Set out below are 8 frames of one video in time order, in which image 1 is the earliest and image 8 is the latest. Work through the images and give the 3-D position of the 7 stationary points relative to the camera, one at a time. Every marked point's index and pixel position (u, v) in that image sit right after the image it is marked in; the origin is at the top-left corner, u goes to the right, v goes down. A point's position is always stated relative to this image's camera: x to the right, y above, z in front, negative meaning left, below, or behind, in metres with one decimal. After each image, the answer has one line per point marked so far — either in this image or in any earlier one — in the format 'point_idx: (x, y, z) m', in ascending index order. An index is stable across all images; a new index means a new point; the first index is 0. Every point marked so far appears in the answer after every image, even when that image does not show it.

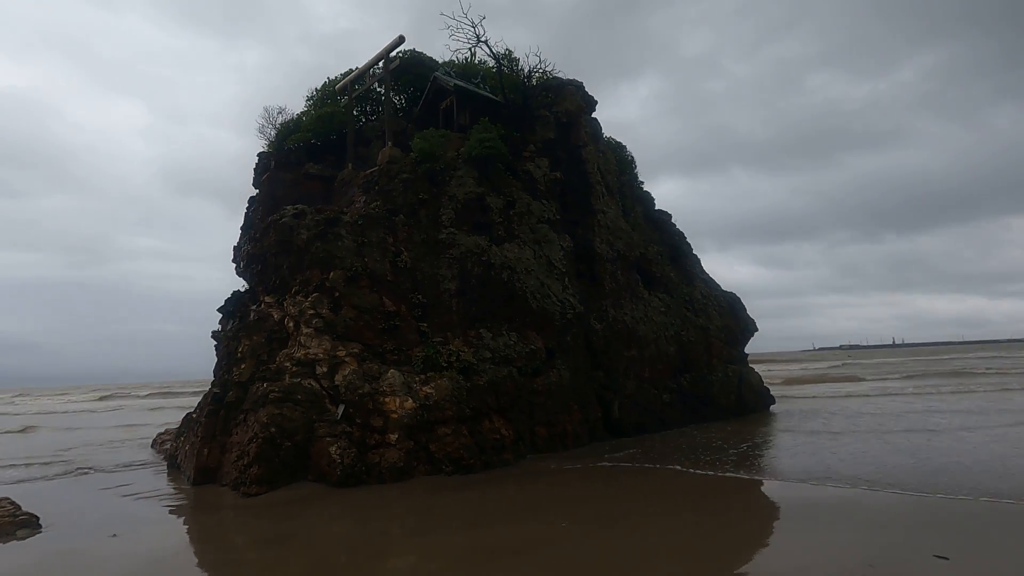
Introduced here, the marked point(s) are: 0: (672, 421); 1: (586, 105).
0: (+5.1, -4.3, +17.4) m
1: (+2.1, +5.6, +16.2) m
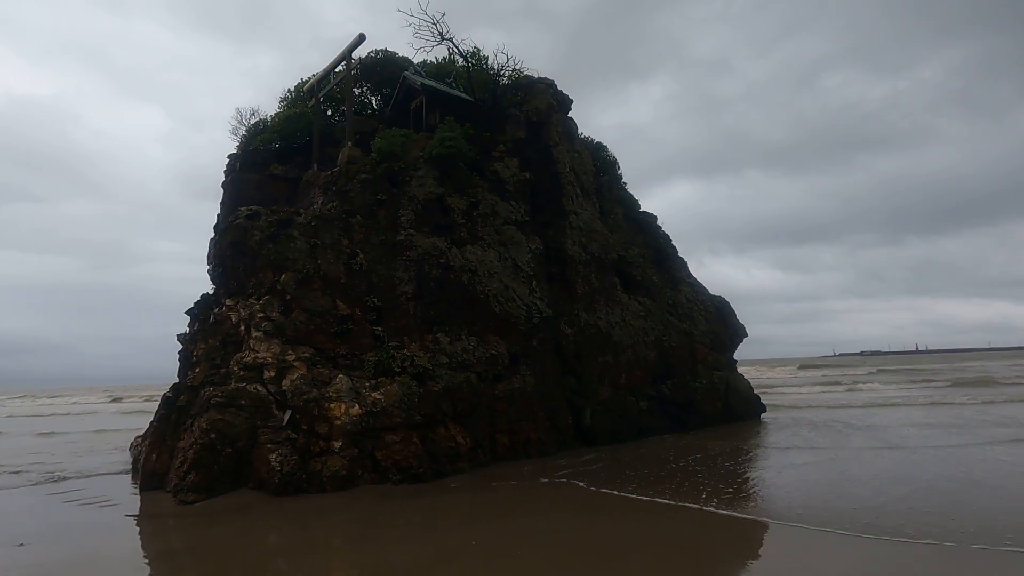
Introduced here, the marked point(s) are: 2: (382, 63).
0: (+4.3, -4.4, +16.8) m
1: (+1.2, +5.5, +15.8) m
2: (-4.2, +7.1, +16.9) m
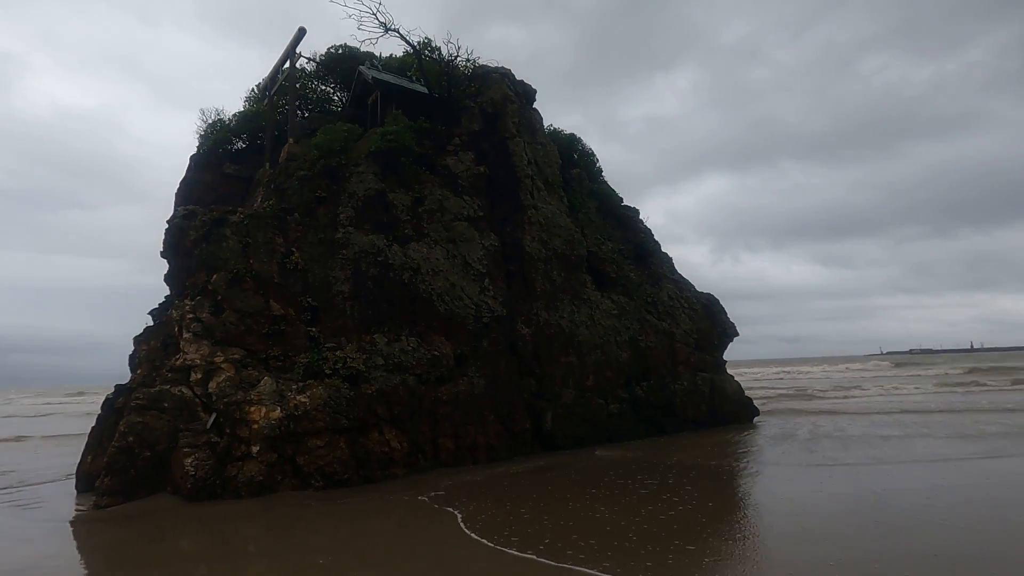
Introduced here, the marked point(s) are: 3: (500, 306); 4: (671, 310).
0: (+3.2, -4.4, +16.1) m
1: (0.0, +5.5, +15.2) m
2: (-5.3, +7.1, +16.6) m
3: (-0.3, -0.4, +13.8) m
4: (+5.4, -0.7, +18.2) m
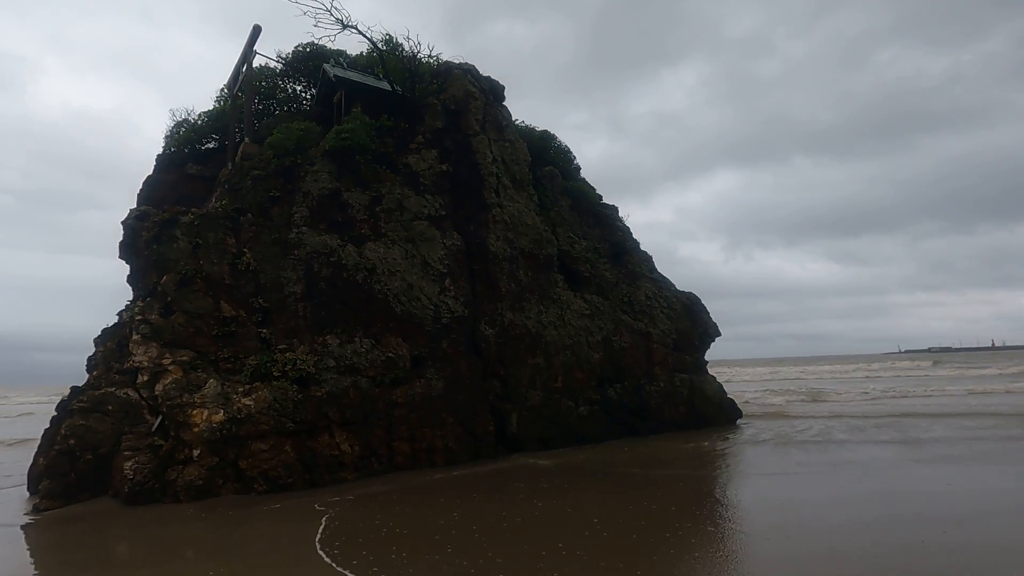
0: (+2.3, -4.3, +15.7) m
1: (-0.9, +5.5, +14.9) m
2: (-6.2, +7.1, +16.5) m
3: (-1.3, -0.5, +13.5) m
4: (+4.5, -0.7, +17.9) m
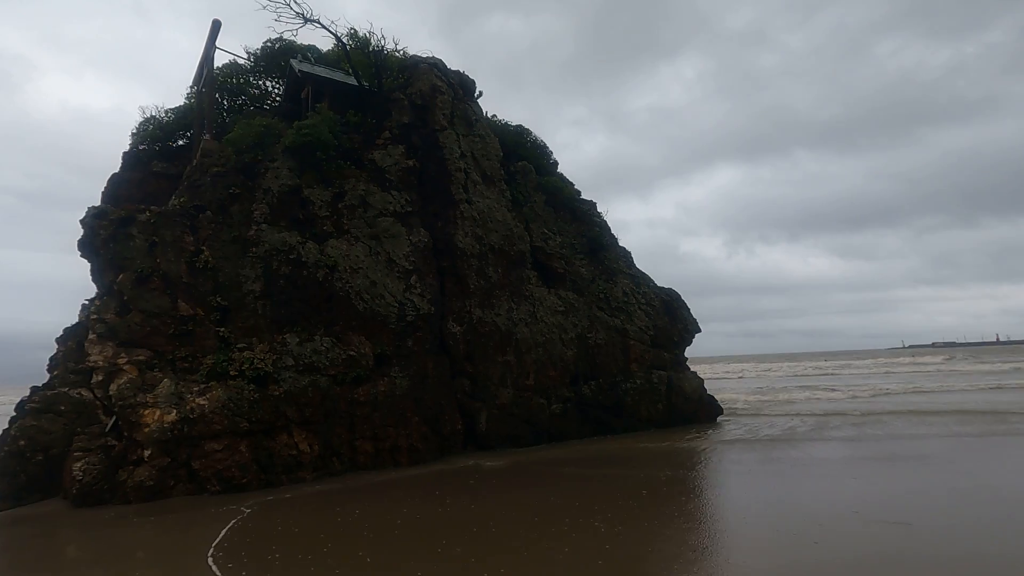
0: (+1.5, -4.2, +15.6) m
1: (-1.8, +5.6, +14.7) m
2: (-7.1, +7.2, +16.3) m
3: (-2.1, -0.4, +13.4) m
4: (+3.7, -0.6, +17.7) m
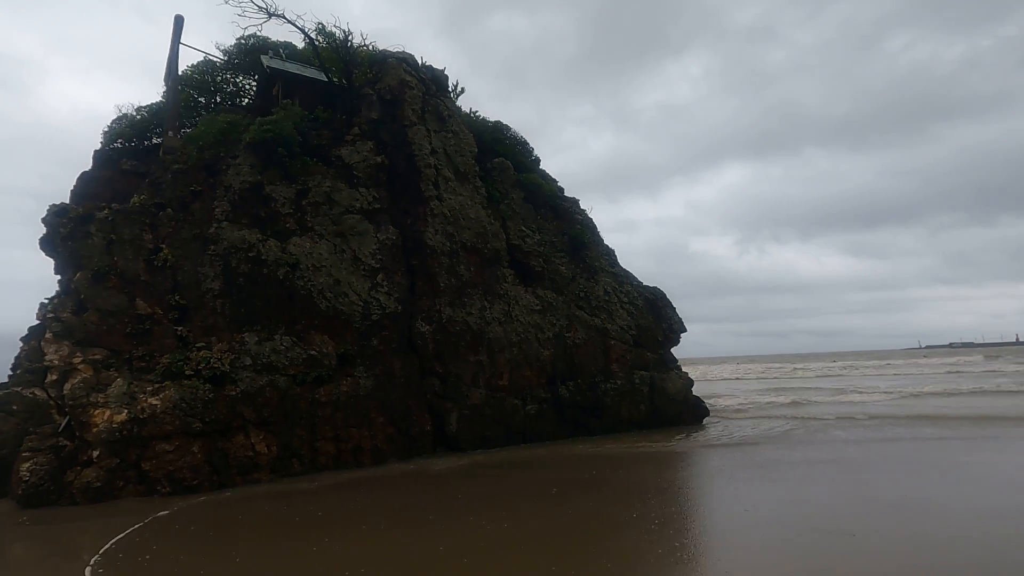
0: (+0.8, -4.2, +15.3) m
1: (-2.5, +5.6, +14.5) m
2: (-7.8, +7.2, +16.1) m
3: (-2.9, -0.3, +13.1) m
4: (+3.1, -0.5, +17.3) m
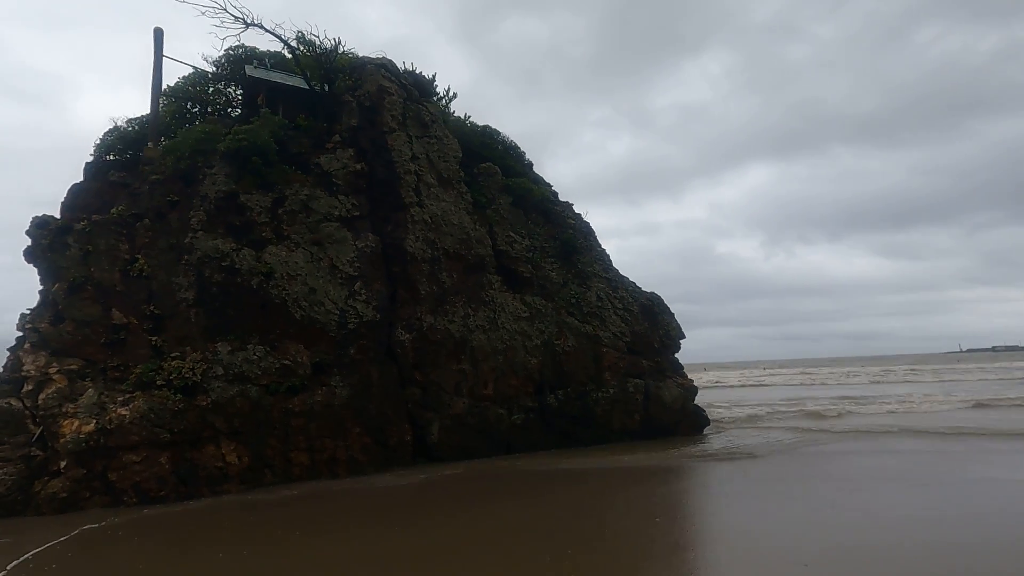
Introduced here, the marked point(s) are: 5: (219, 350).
0: (+0.4, -4.4, +14.9) m
1: (-3.0, +5.4, +14.3) m
2: (-8.2, +7.0, +16.3) m
3: (-3.4, -0.5, +13.0) m
4: (+2.7, -0.7, +16.9) m
5: (-6.2, -1.3, +11.4) m
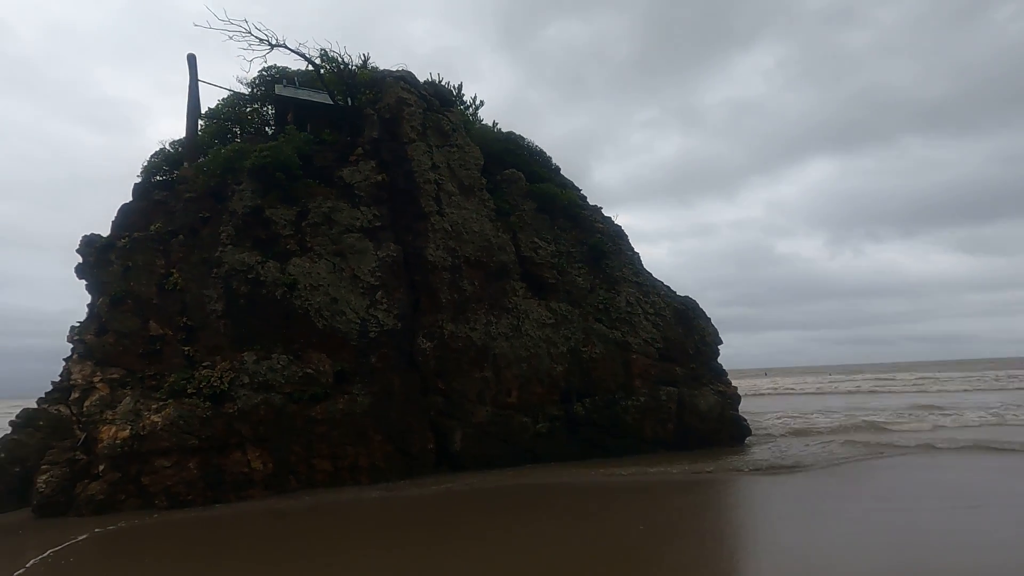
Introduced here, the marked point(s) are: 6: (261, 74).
0: (+1.2, -4.6, +14.6) m
1: (-2.5, +5.2, +14.5) m
2: (-7.5, +6.6, +16.9) m
3: (-2.9, -0.8, +13.1) m
4: (+3.6, -0.9, +16.4) m
5: (-5.9, -1.6, +11.8) m
6: (-8.0, +6.8, +17.0) m
